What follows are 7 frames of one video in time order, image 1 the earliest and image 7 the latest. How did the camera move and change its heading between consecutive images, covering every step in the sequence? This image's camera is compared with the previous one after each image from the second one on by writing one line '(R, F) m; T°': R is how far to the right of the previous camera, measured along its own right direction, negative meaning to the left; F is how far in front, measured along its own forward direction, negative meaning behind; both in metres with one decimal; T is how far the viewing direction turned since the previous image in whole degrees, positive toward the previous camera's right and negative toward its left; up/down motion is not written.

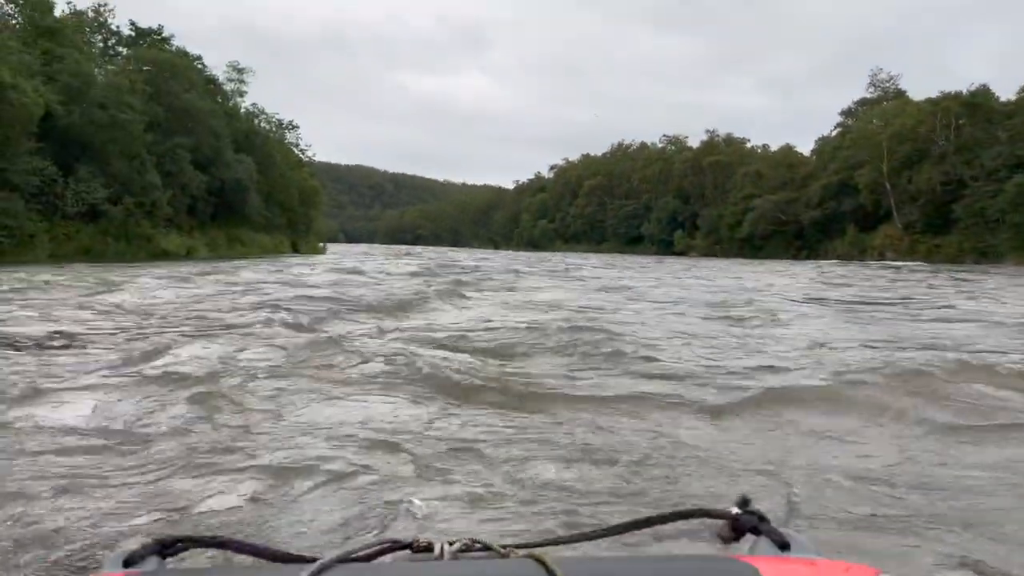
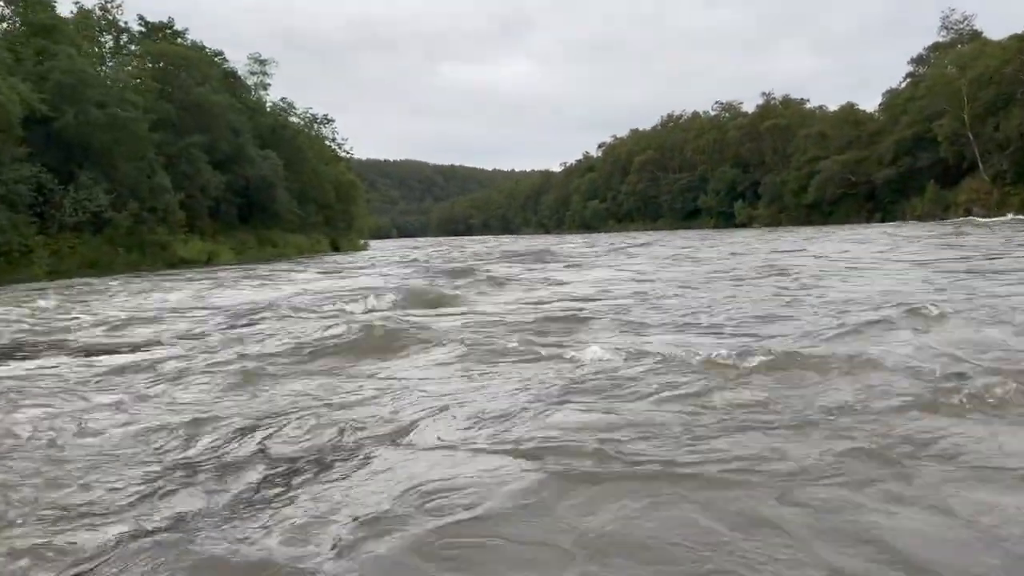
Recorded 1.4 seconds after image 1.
(+0.1, +2.6) m; -4°
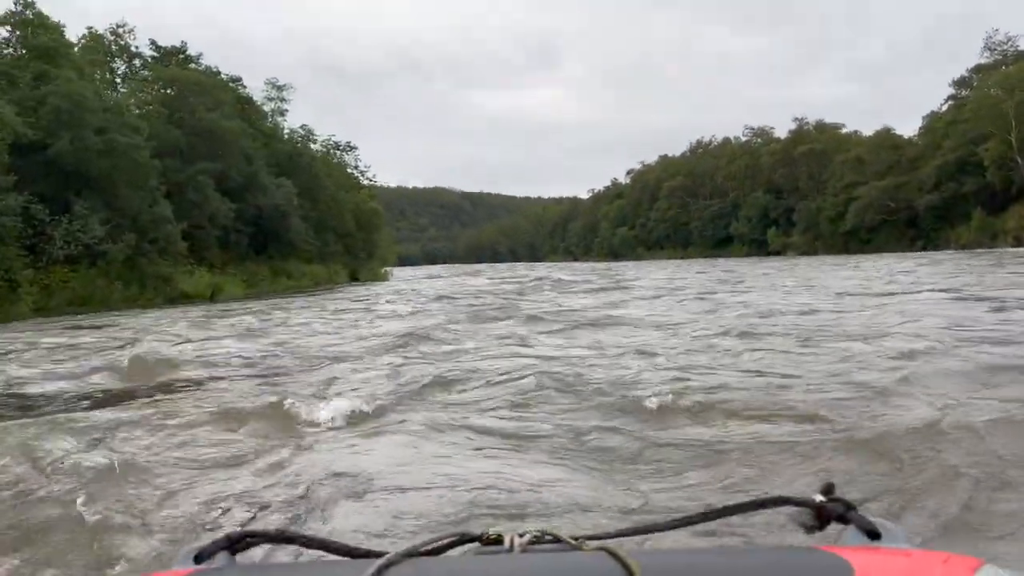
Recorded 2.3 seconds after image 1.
(+0.1, +1.5) m; -2°
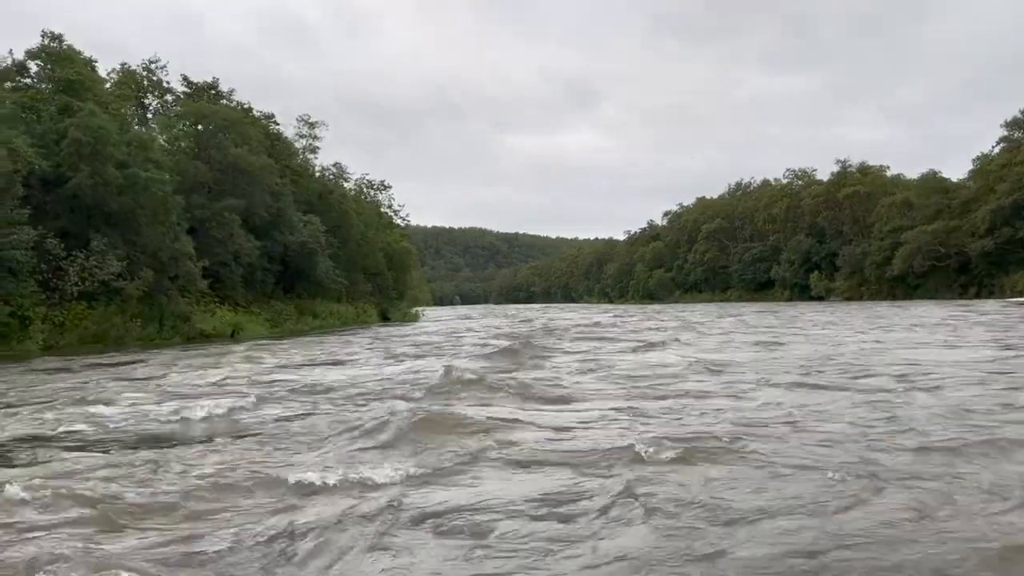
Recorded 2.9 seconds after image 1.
(+0.1, +1.1) m; -2°
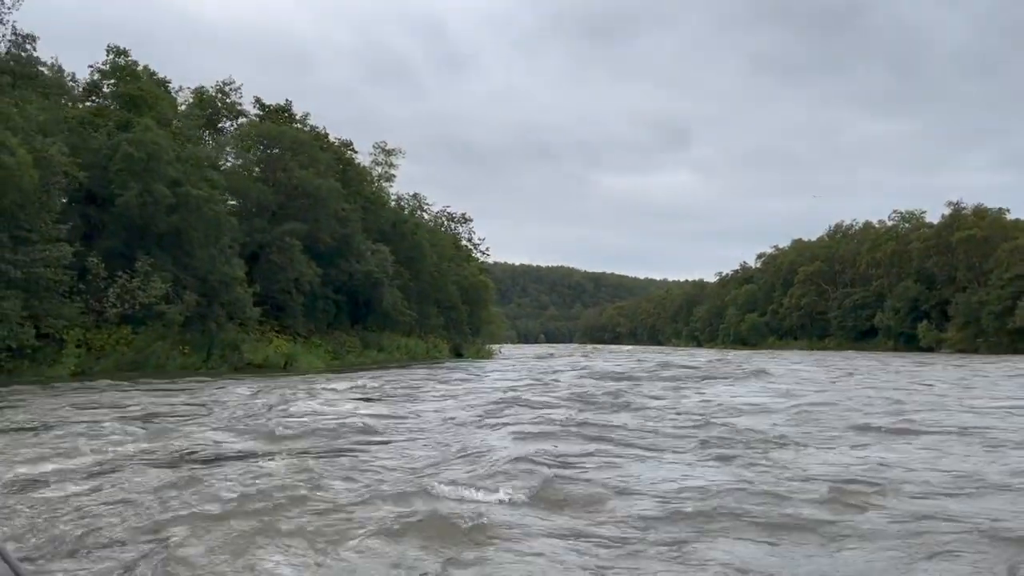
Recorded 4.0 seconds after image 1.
(+0.3, +2.0) m; -6°
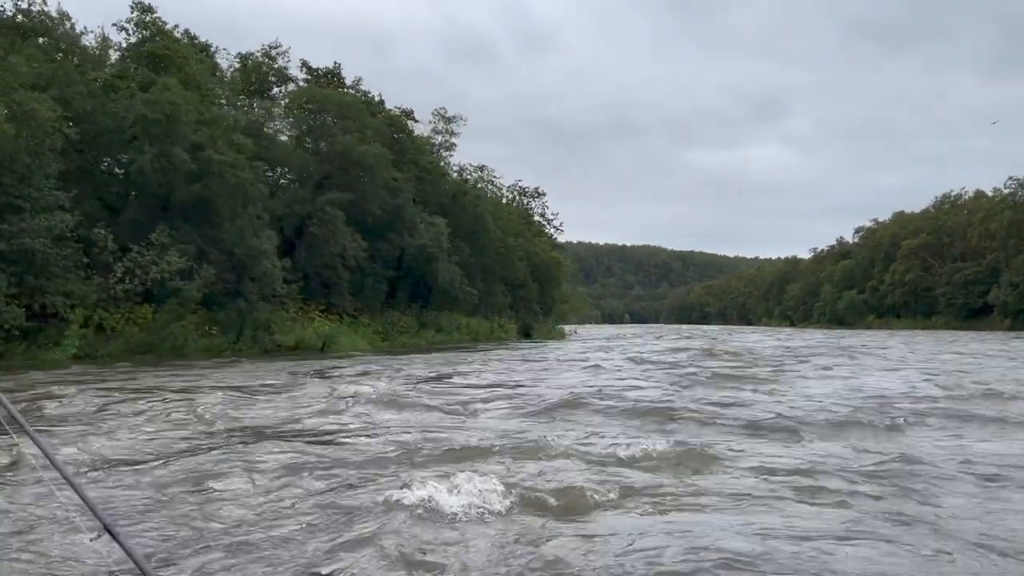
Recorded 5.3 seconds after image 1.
(+0.6, +2.3) m; -6°
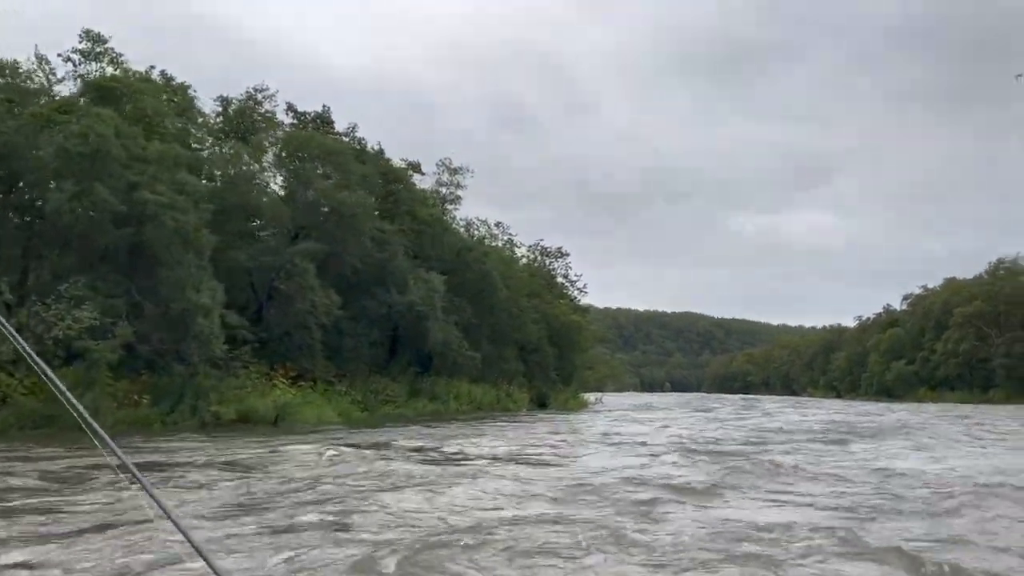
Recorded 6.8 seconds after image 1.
(+1.0, +2.7) m; -3°
